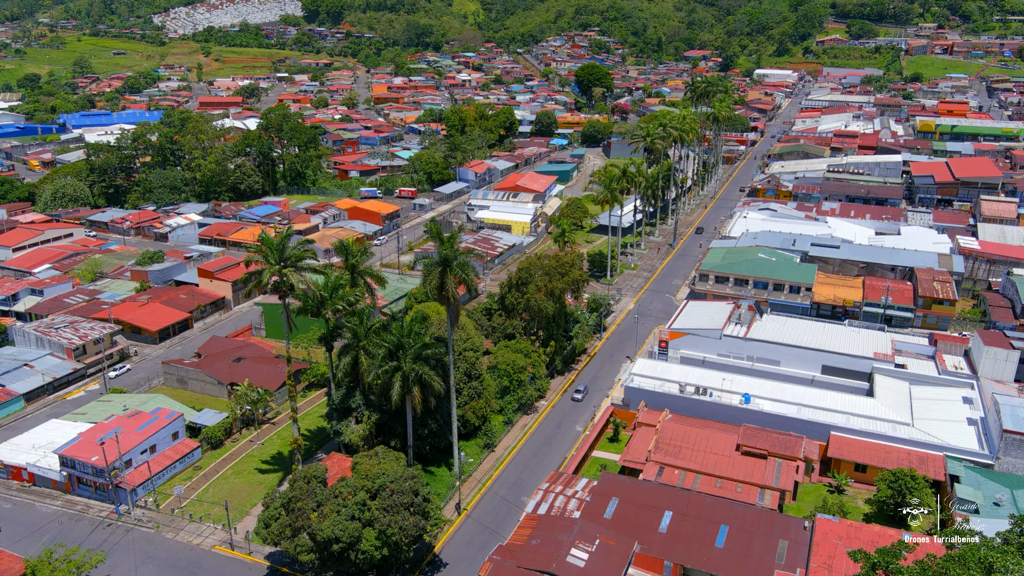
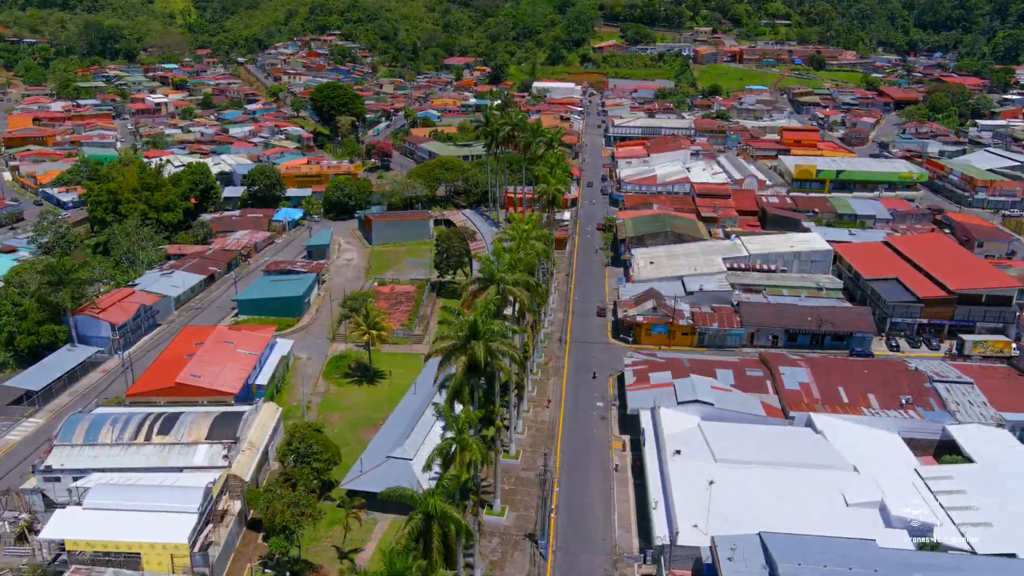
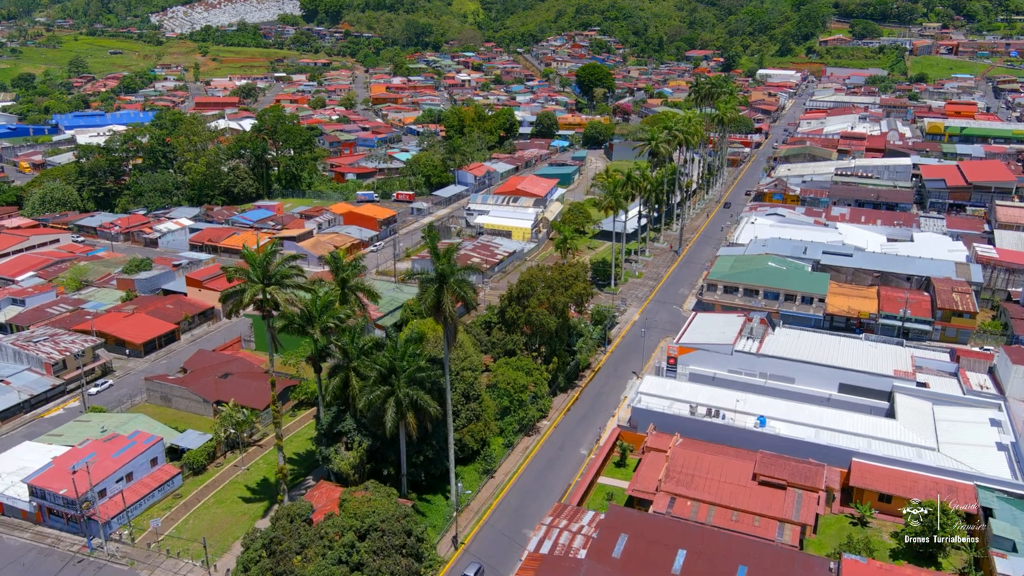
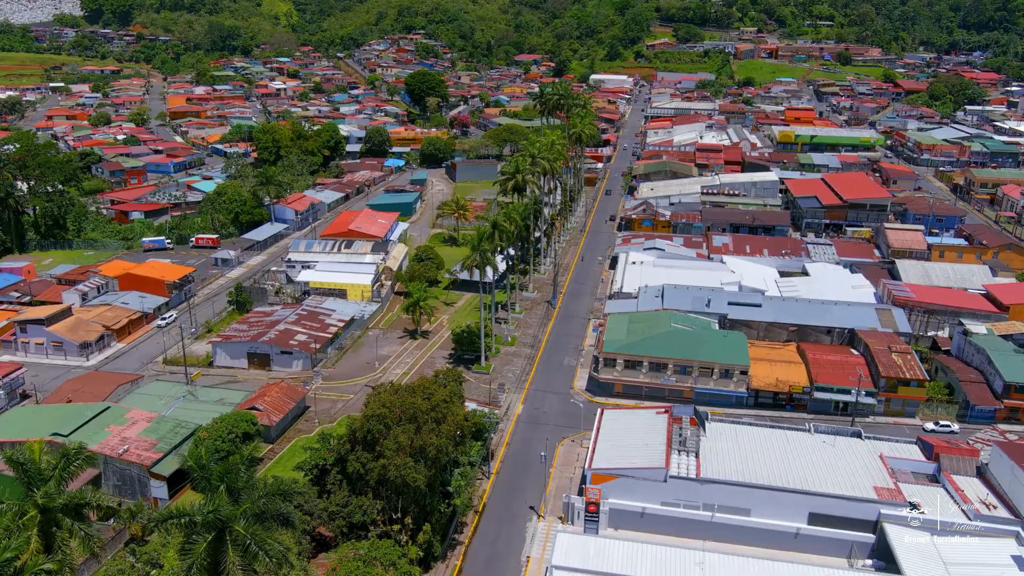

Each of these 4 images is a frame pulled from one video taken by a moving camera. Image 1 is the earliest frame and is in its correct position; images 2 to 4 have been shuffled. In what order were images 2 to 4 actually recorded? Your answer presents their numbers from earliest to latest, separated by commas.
3, 4, 2
